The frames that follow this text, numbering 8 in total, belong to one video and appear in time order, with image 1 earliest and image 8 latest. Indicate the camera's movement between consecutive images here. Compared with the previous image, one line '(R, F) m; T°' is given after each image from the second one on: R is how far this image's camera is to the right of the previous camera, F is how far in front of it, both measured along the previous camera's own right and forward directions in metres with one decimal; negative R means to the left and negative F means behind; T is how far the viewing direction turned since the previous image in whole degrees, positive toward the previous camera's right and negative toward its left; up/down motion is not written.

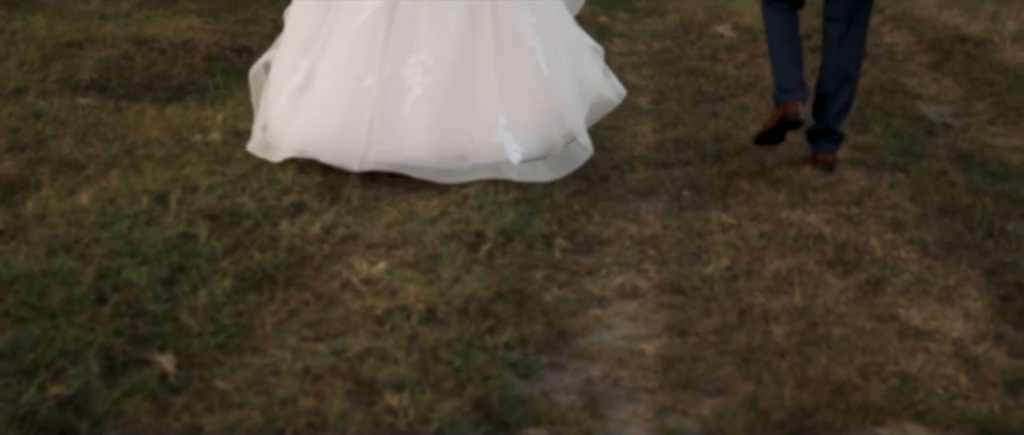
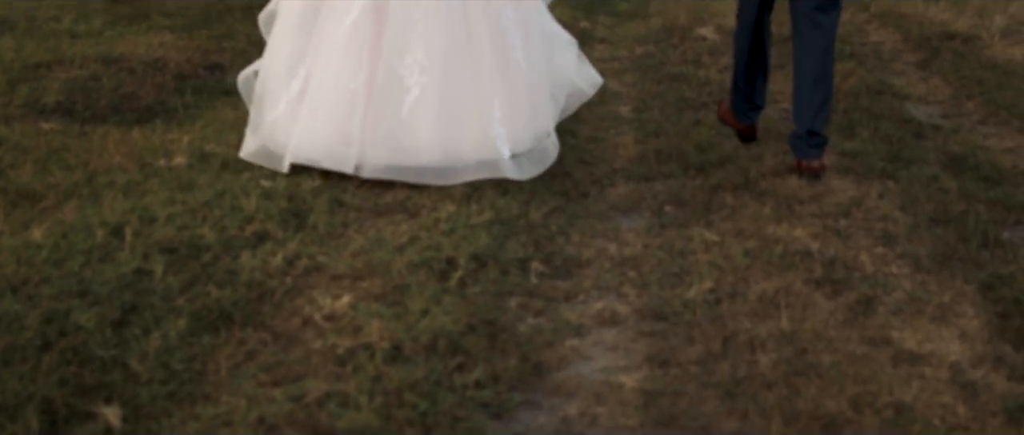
(+0.1, +0.2) m; 0°
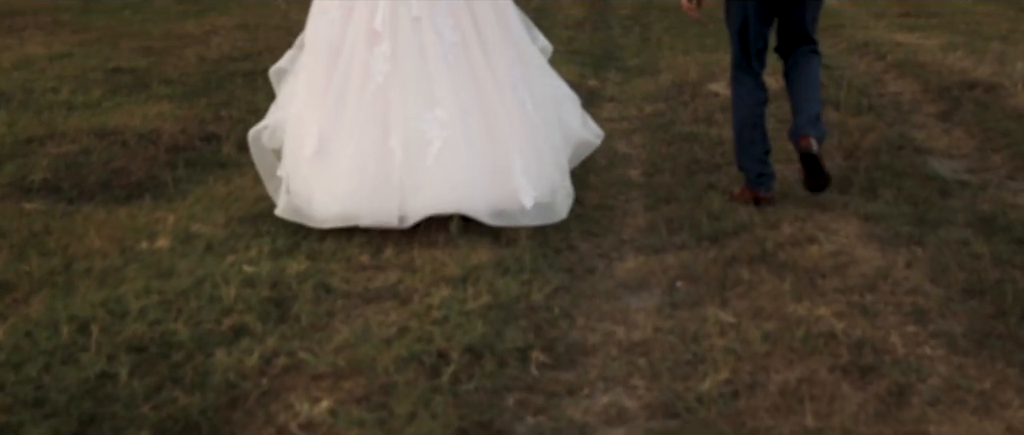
(+0.1, +0.3) m; -1°
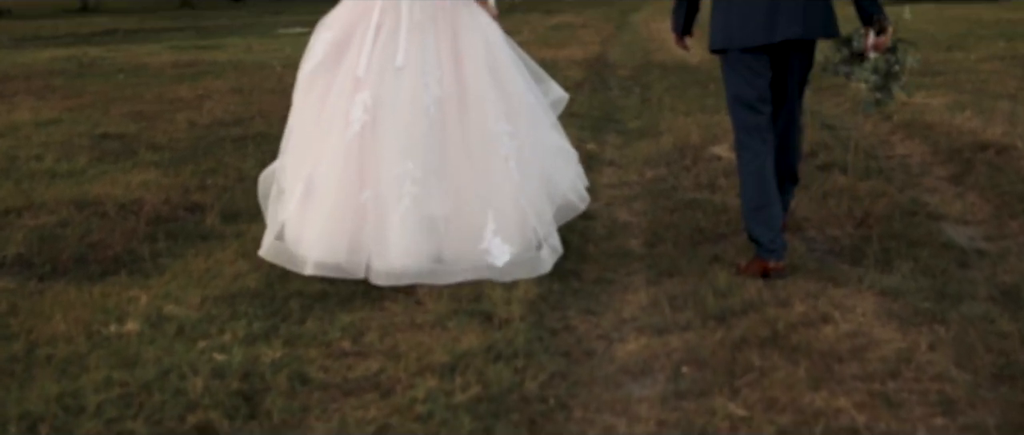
(0.0, +0.3) m; 0°
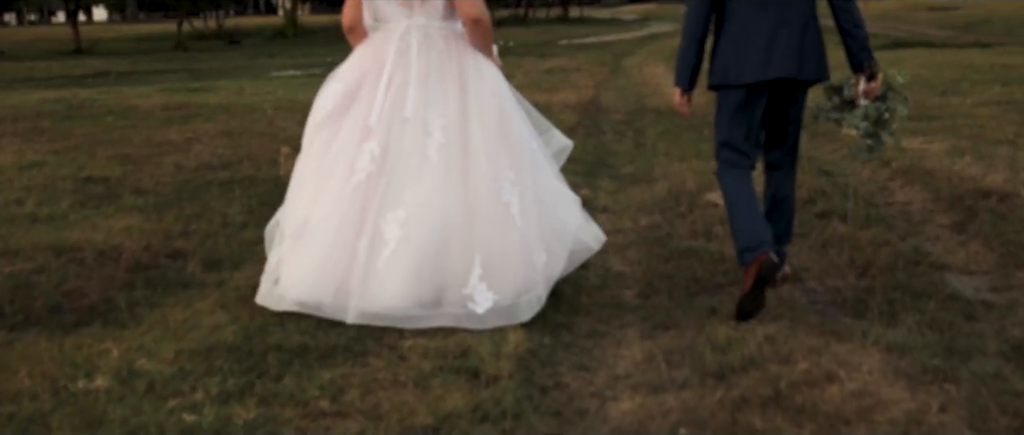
(0.0, +0.2) m; 0°
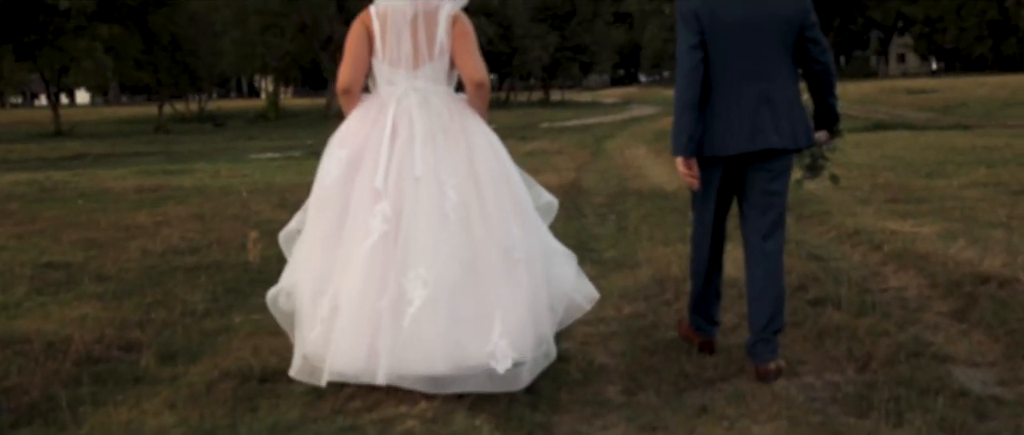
(0.0, +0.3) m; +1°
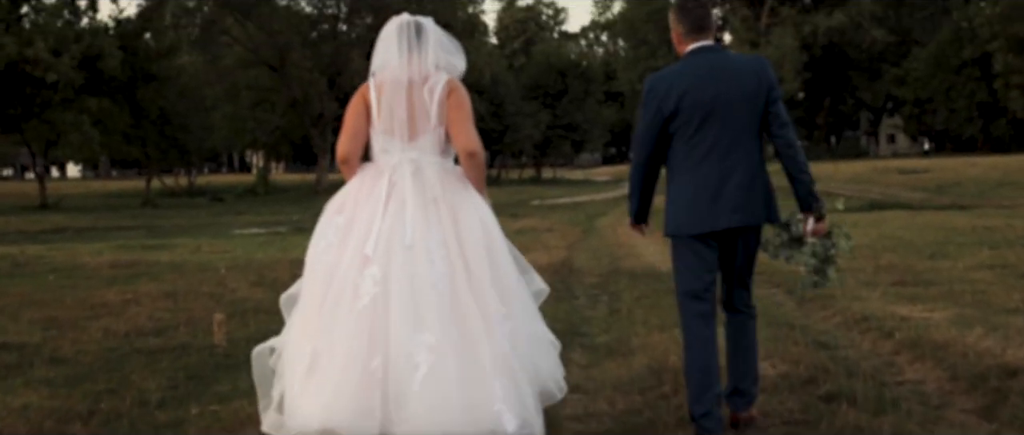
(0.0, +0.5) m; 0°
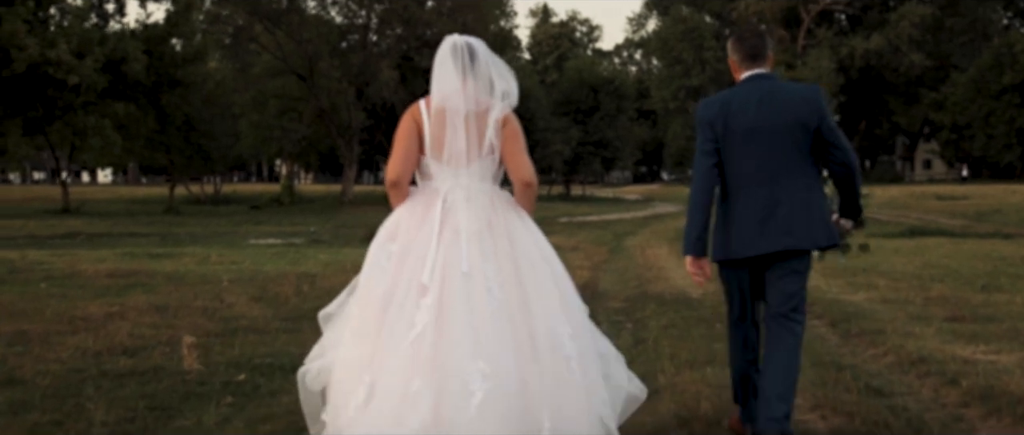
(+0.1, +0.9) m; -1°
